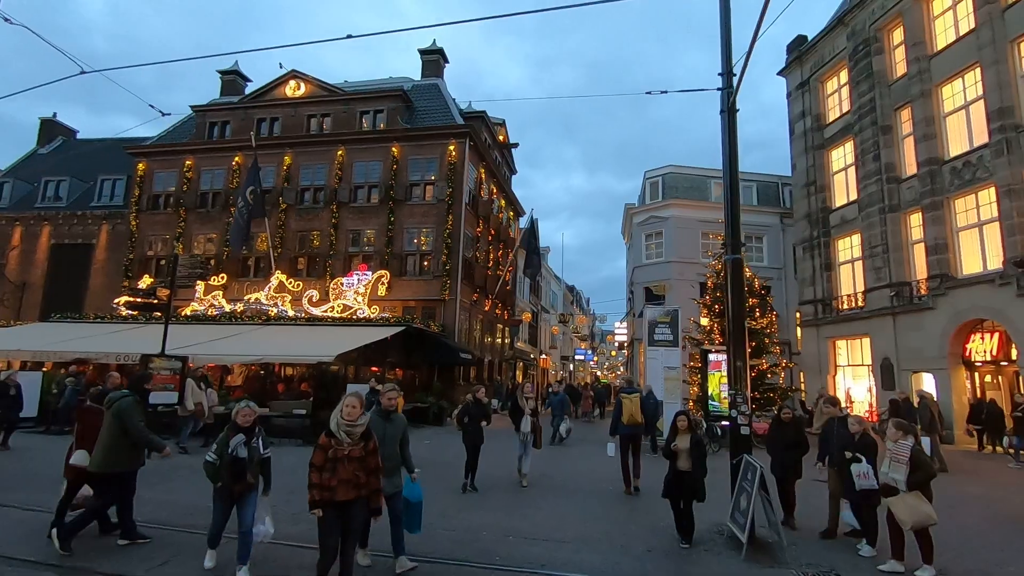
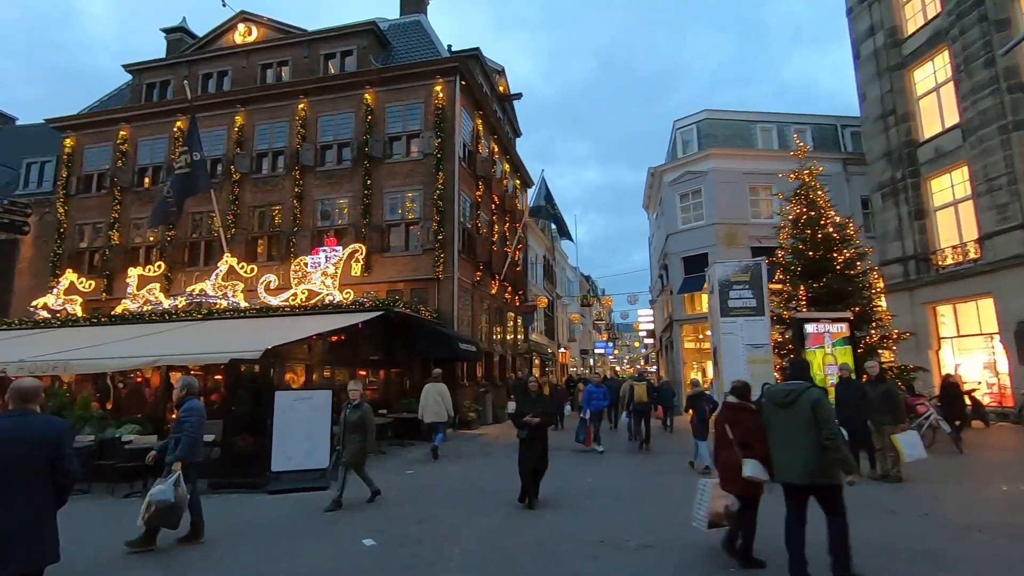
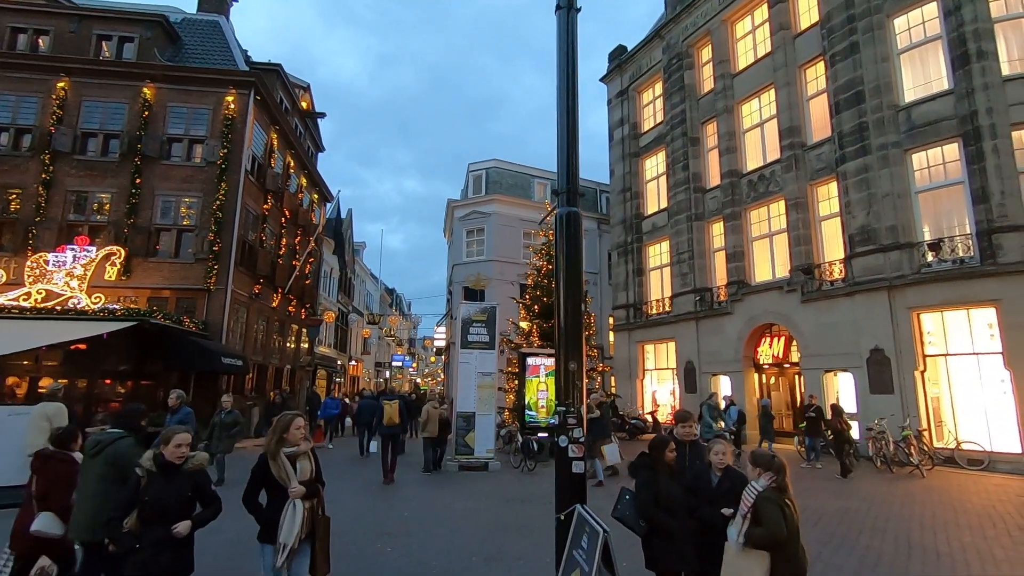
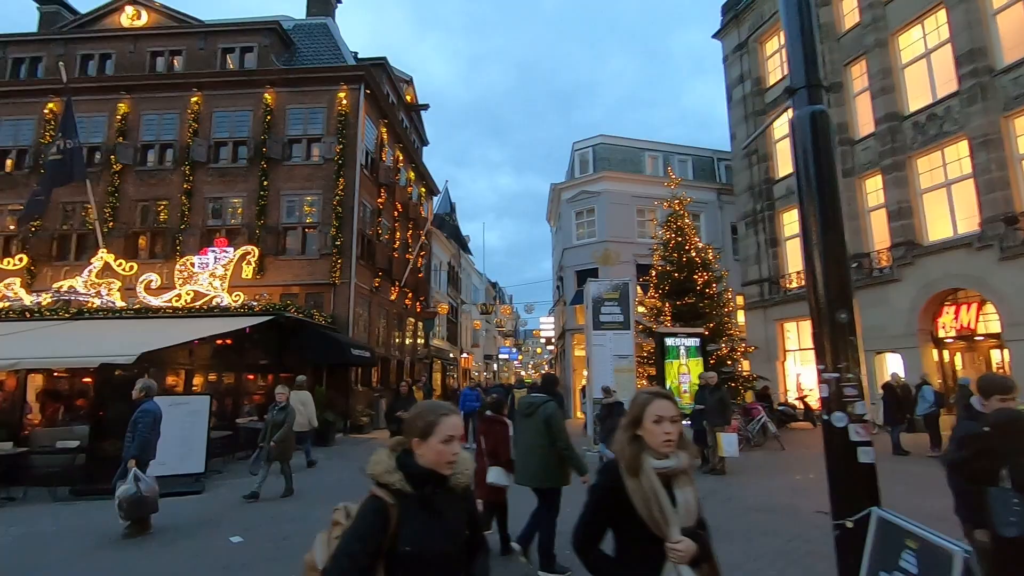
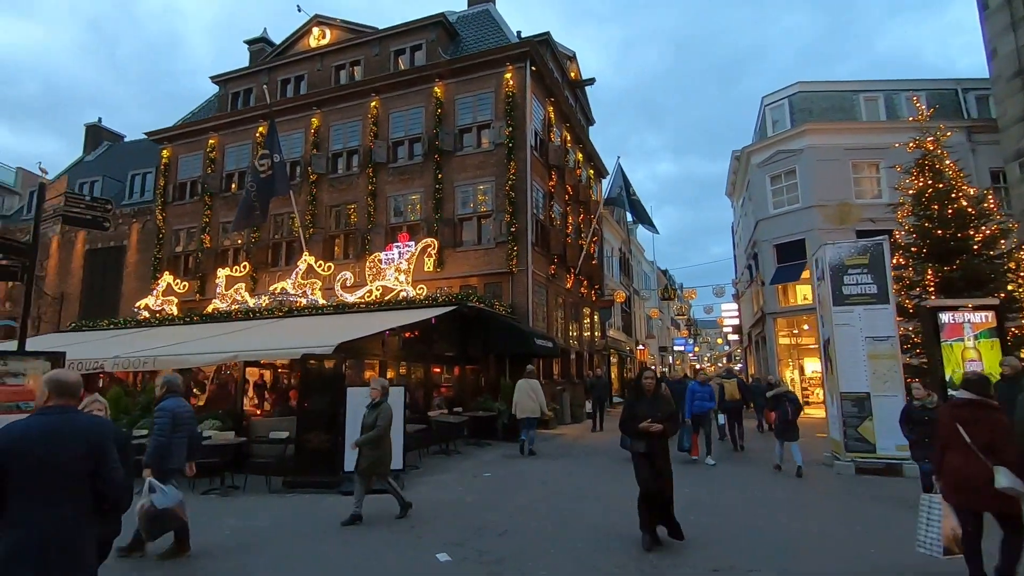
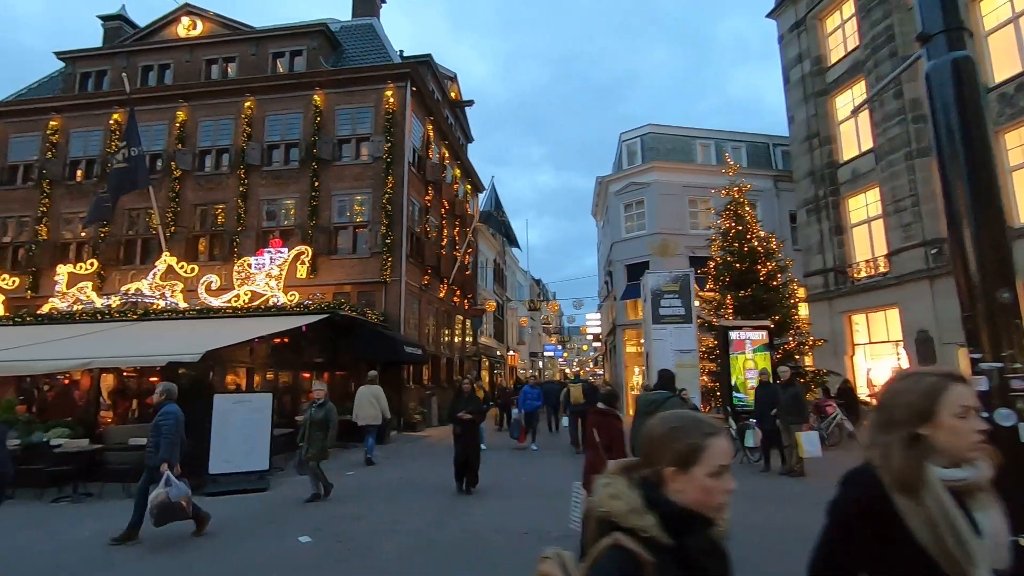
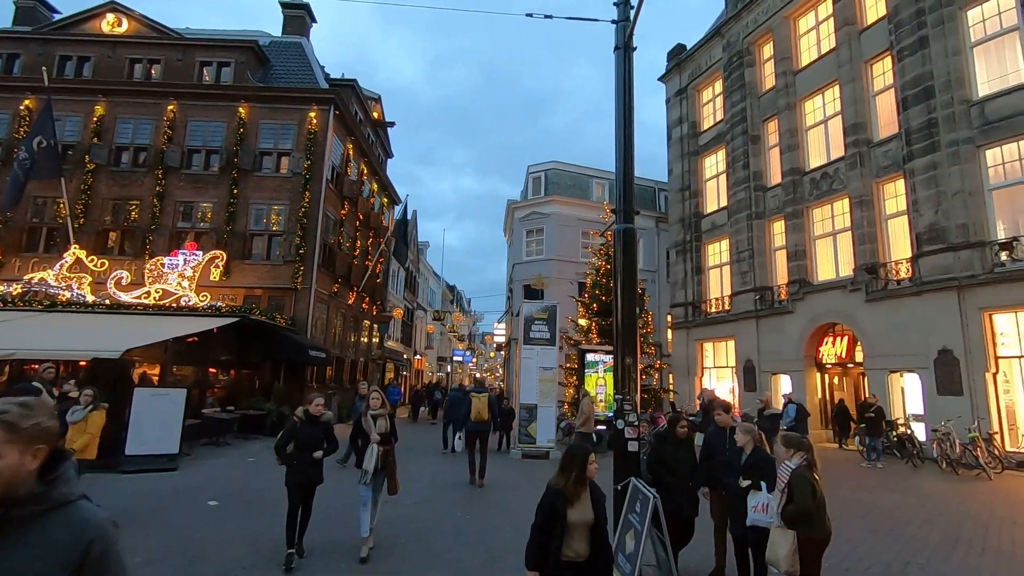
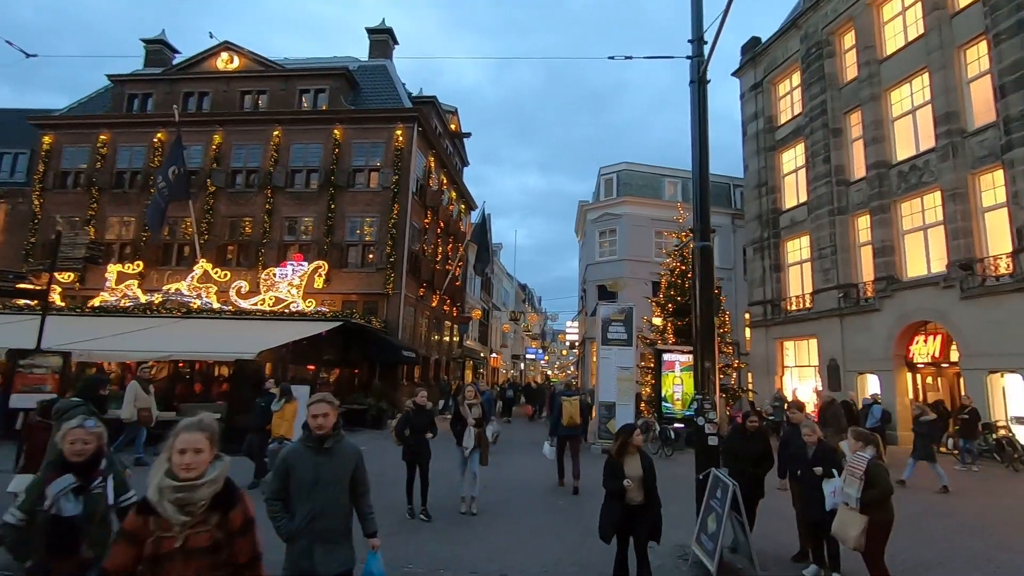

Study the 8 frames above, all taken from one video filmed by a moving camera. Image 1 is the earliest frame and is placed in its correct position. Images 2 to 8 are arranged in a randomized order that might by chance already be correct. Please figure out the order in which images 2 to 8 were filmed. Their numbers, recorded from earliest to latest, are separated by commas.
8, 7, 3, 4, 6, 2, 5
